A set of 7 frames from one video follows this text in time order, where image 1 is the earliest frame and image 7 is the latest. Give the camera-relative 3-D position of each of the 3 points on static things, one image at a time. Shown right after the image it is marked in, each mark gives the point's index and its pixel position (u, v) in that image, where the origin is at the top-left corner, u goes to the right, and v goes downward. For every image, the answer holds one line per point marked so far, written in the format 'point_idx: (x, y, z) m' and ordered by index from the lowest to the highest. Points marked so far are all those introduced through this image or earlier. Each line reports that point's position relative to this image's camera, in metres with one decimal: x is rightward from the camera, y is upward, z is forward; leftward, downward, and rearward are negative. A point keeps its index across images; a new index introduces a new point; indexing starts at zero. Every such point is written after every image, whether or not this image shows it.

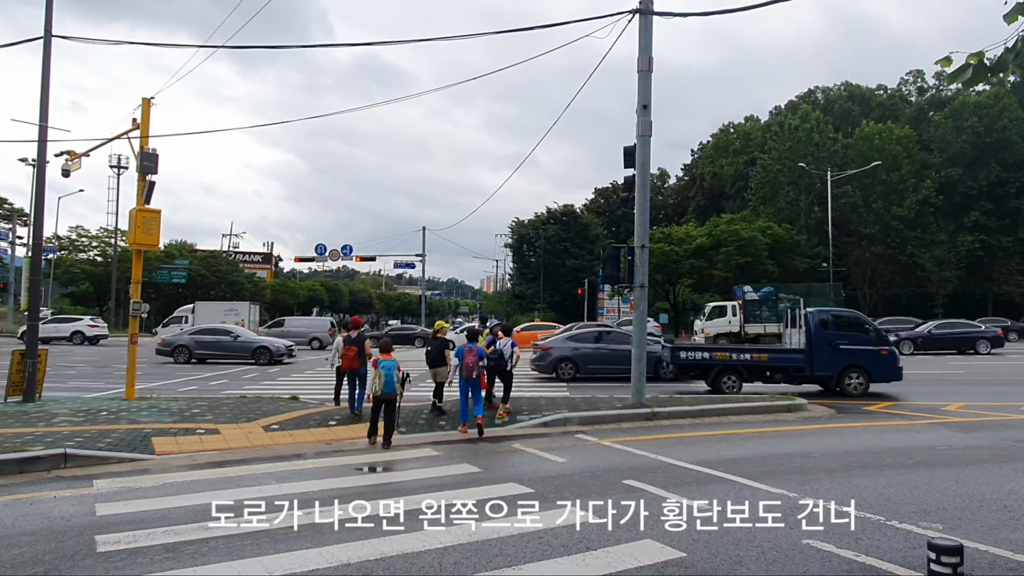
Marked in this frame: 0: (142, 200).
0: (-7.3, +1.7, +14.1) m
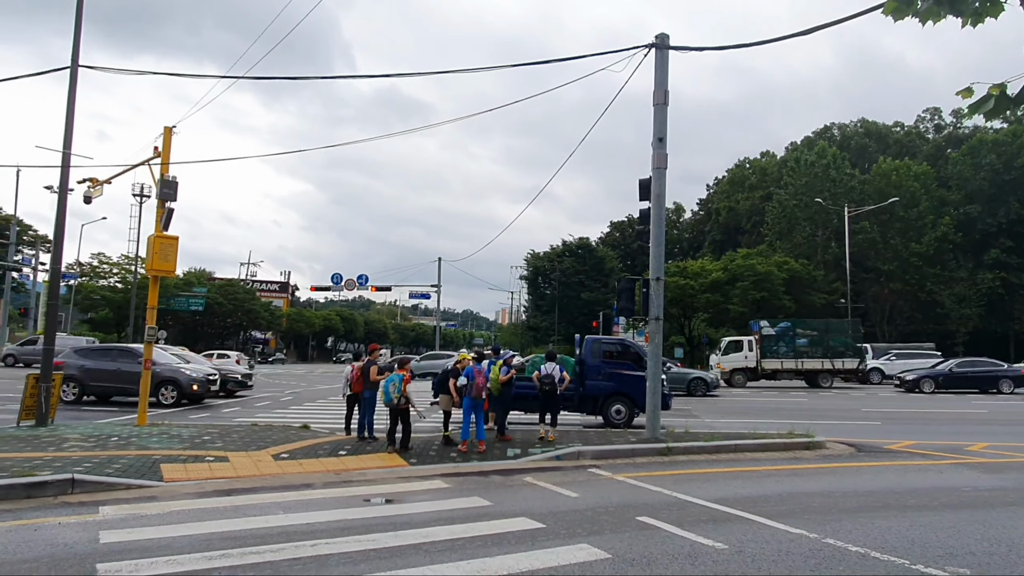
0: (-7.0, +1.2, +14.2) m
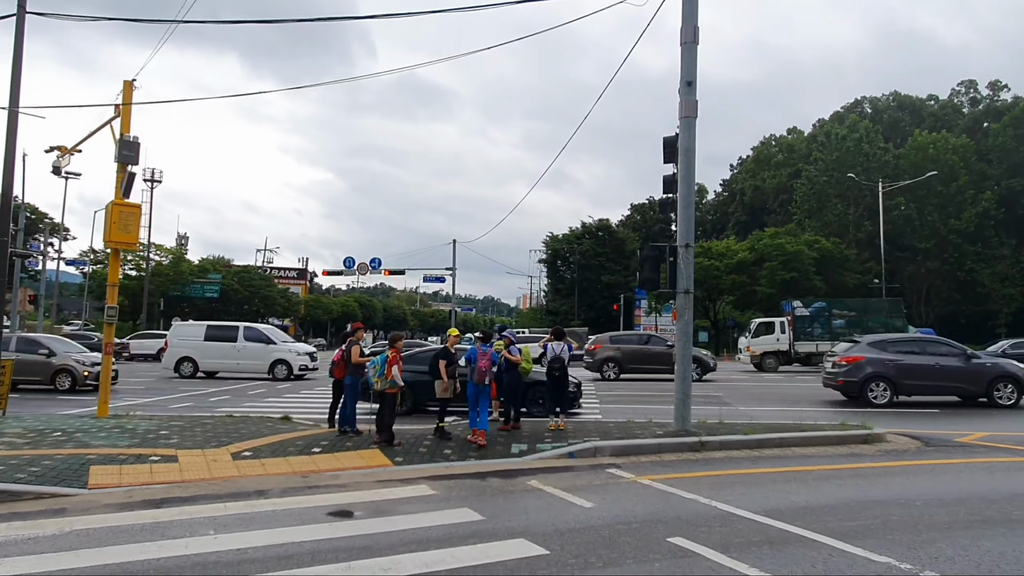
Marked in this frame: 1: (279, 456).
0: (-6.9, +1.7, +12.6) m
1: (-3.0, -2.2, +9.2) m
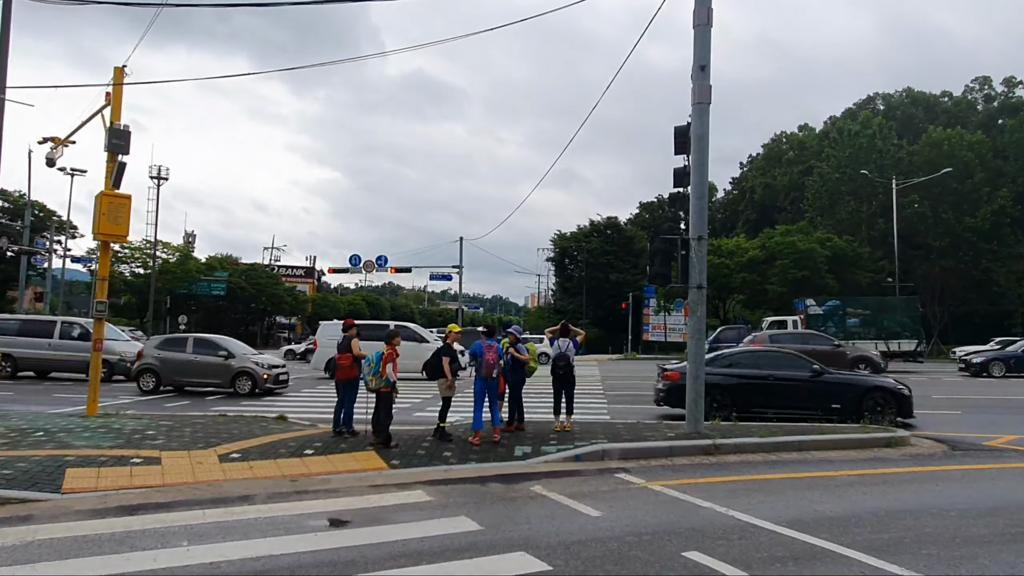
0: (-6.8, +1.8, +12.2) m
1: (-3.0, -2.1, +8.7) m
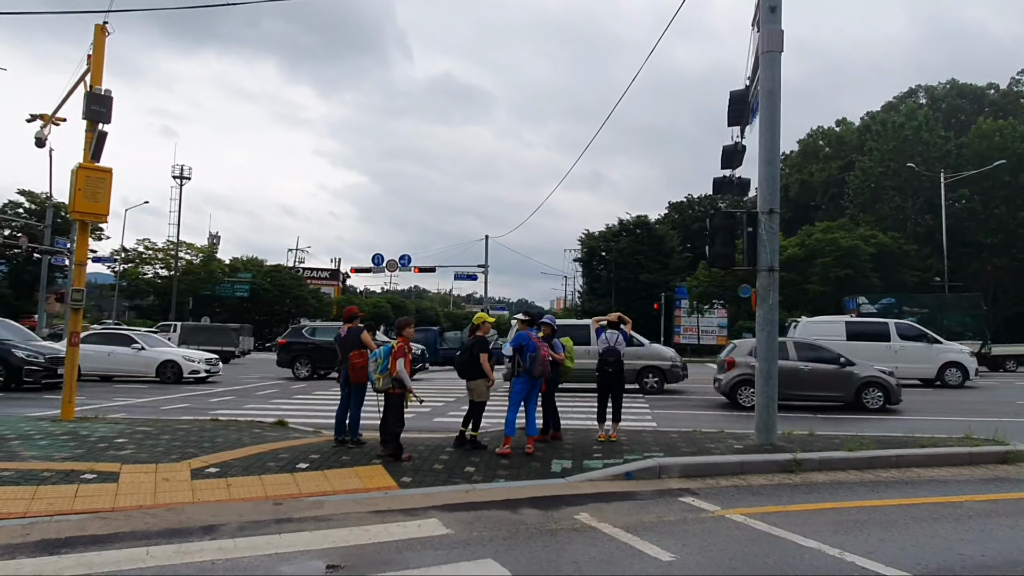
0: (-6.3, +2.0, +10.7) m
1: (-2.6, -1.9, +7.1) m
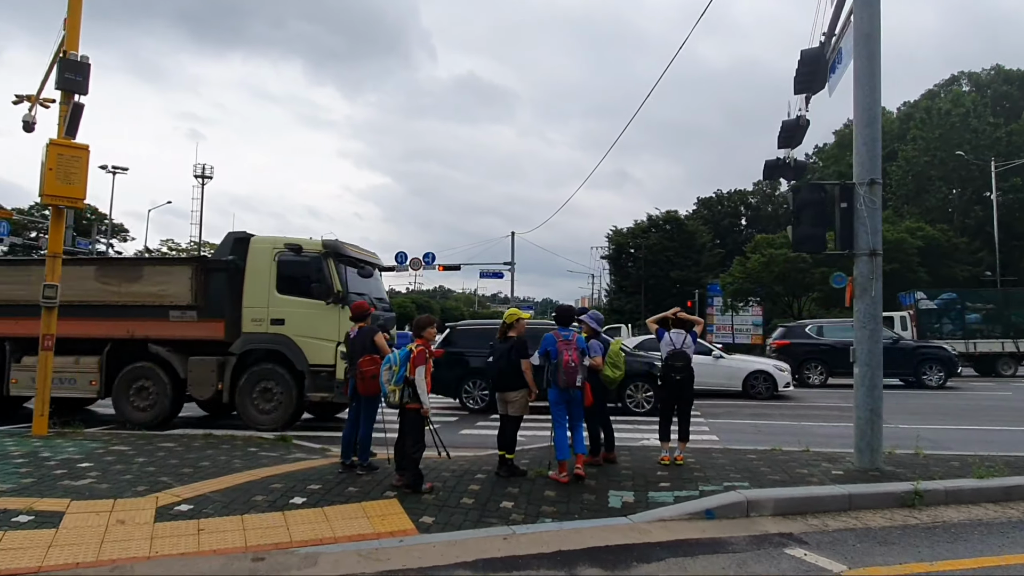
0: (-5.8, +2.0, +9.3) m
1: (-2.2, -1.8, +5.6) m
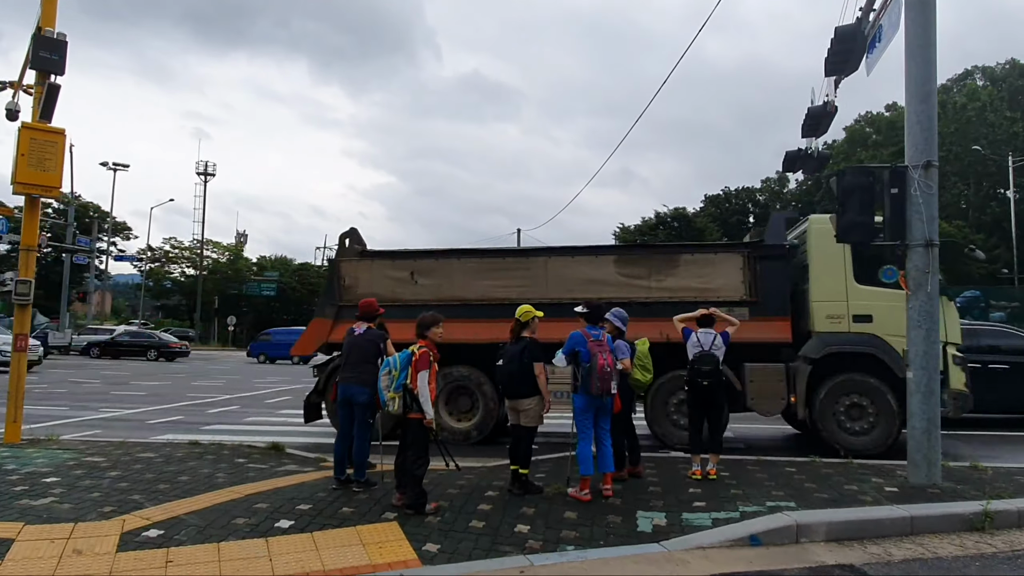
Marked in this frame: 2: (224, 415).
0: (-5.7, +2.1, +8.6) m
1: (-2.1, -1.7, +4.9) m
2: (-5.3, -2.3, +13.0) m
